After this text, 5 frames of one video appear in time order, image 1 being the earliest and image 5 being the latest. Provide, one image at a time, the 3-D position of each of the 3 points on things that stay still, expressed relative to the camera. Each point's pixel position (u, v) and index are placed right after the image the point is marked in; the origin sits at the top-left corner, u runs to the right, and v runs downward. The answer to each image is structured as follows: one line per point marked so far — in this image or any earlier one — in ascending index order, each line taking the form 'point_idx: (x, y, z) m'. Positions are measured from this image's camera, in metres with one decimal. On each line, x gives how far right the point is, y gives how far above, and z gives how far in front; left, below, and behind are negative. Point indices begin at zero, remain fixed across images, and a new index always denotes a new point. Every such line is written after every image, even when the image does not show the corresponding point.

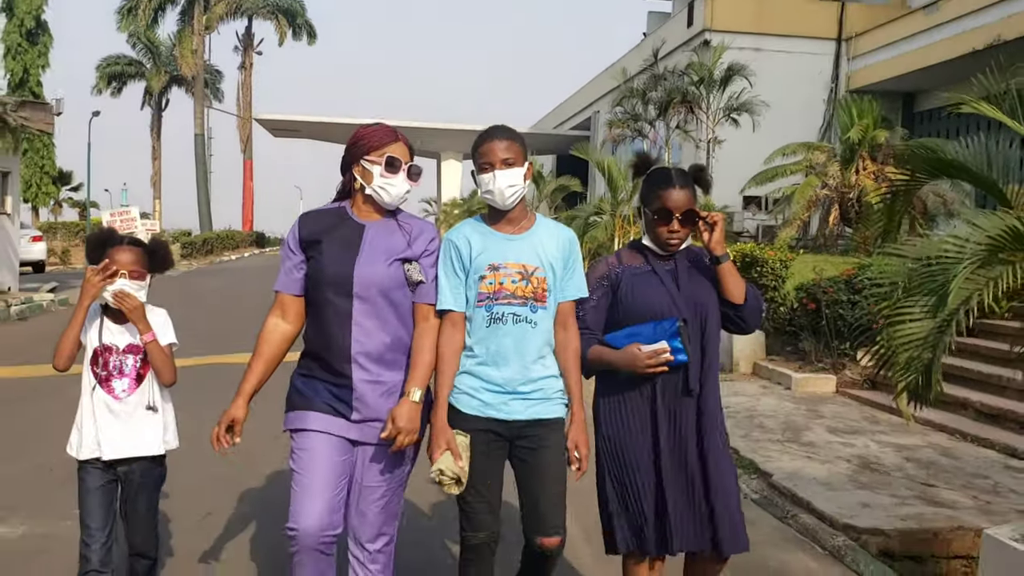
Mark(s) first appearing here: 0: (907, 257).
0: (+1.7, +0.1, +3.7) m
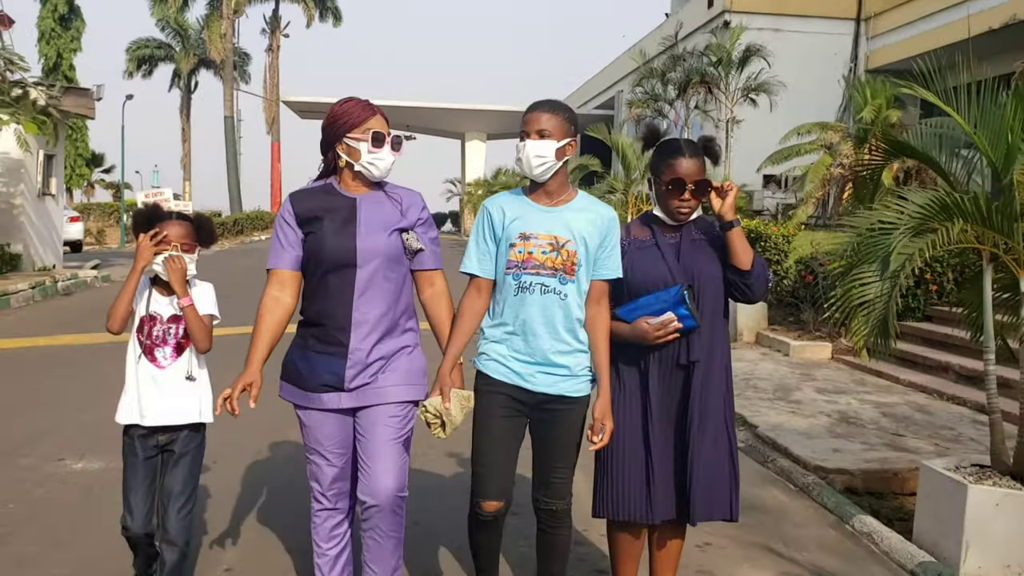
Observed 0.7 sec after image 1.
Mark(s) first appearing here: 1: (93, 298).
0: (+1.8, +0.3, +4.2) m
1: (-6.6, -0.2, +13.0) m
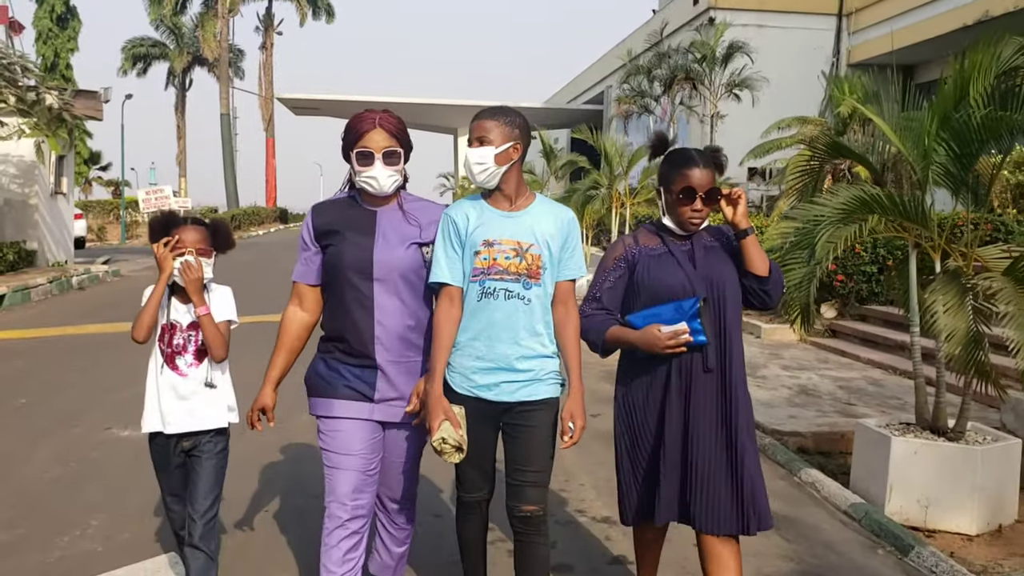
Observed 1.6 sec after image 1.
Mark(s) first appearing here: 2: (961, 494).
0: (+1.7, +0.4, +4.9) m
1: (-6.8, -0.1, +13.6) m
2: (+2.4, -1.1, +4.3) m
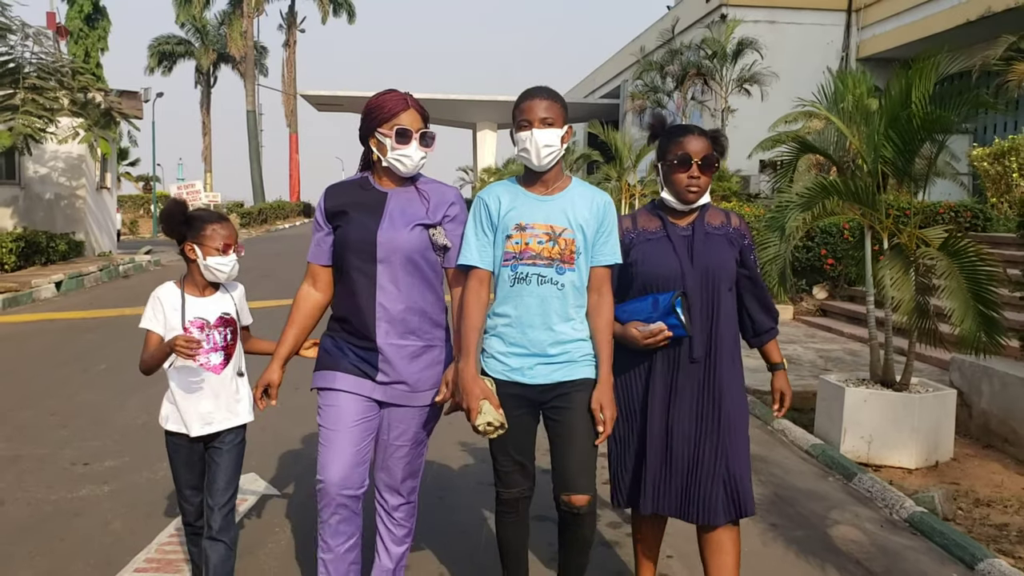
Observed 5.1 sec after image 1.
0: (+1.8, +0.6, +5.7) m
1: (-6.5, +0.2, +14.6) m
2: (+2.4, -0.9, +5.1) m
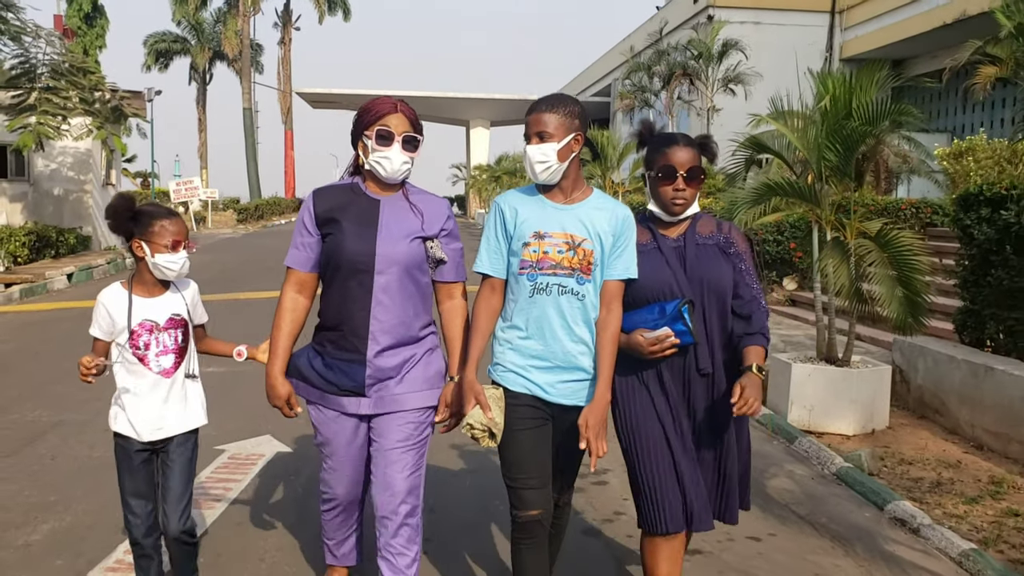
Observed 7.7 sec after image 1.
0: (+1.7, +0.7, +6.3) m
1: (-6.6, +0.3, +15.2) m
2: (+2.3, -0.8, +5.8) m
